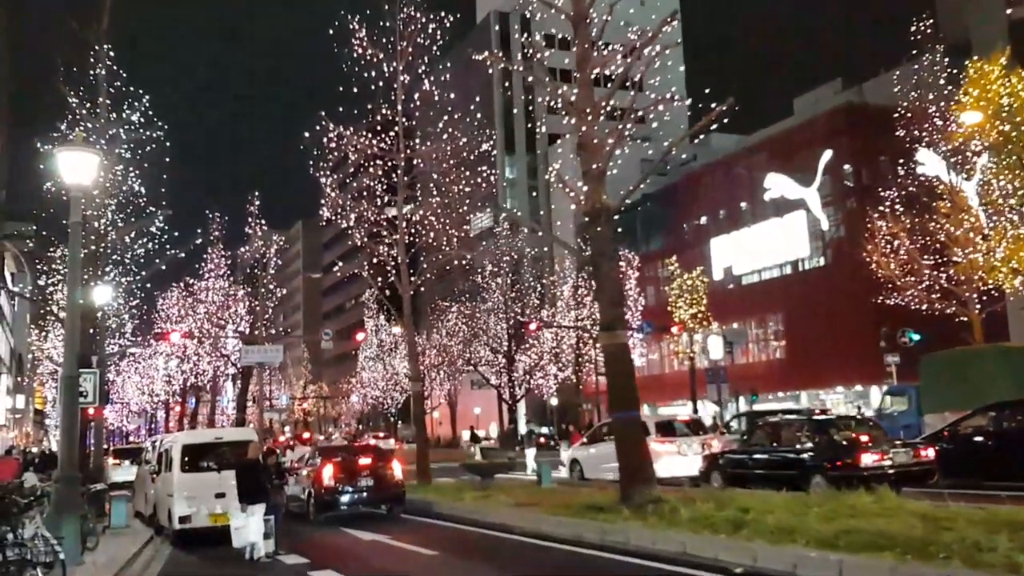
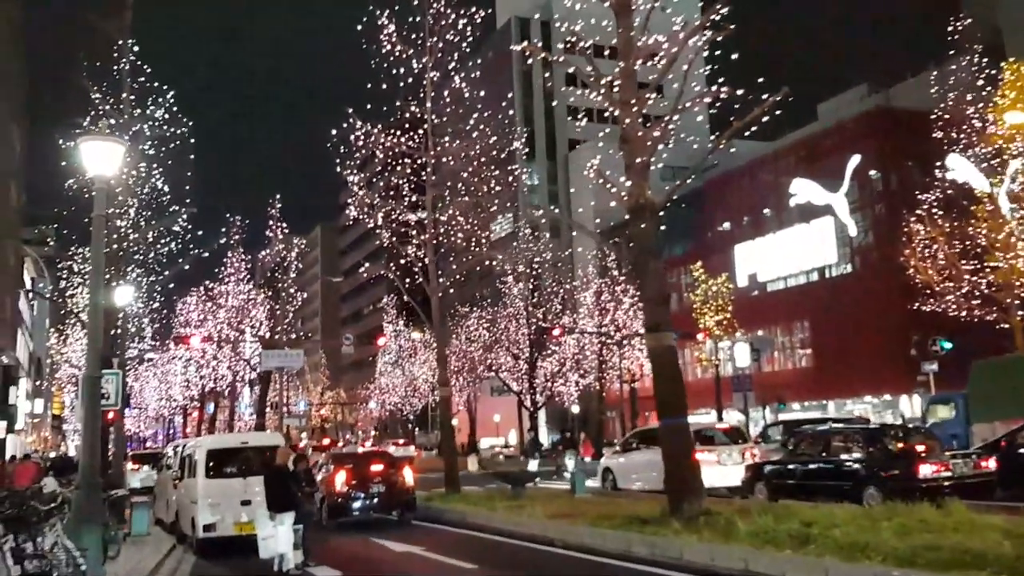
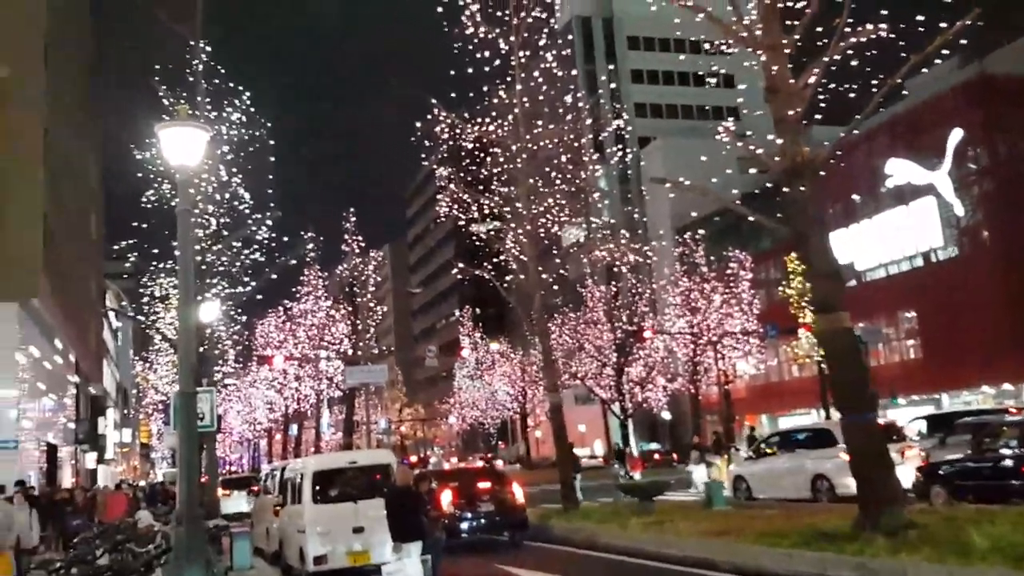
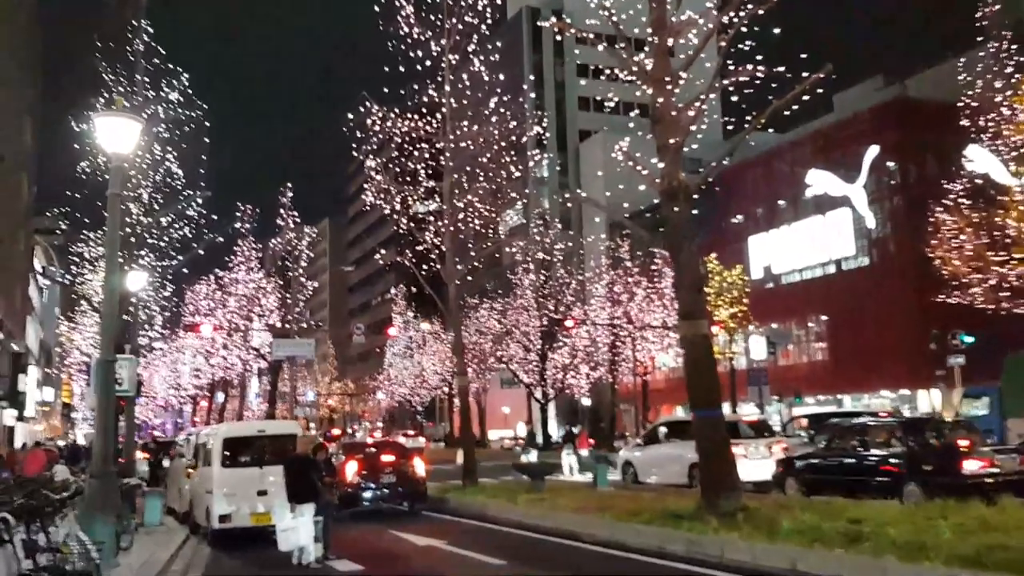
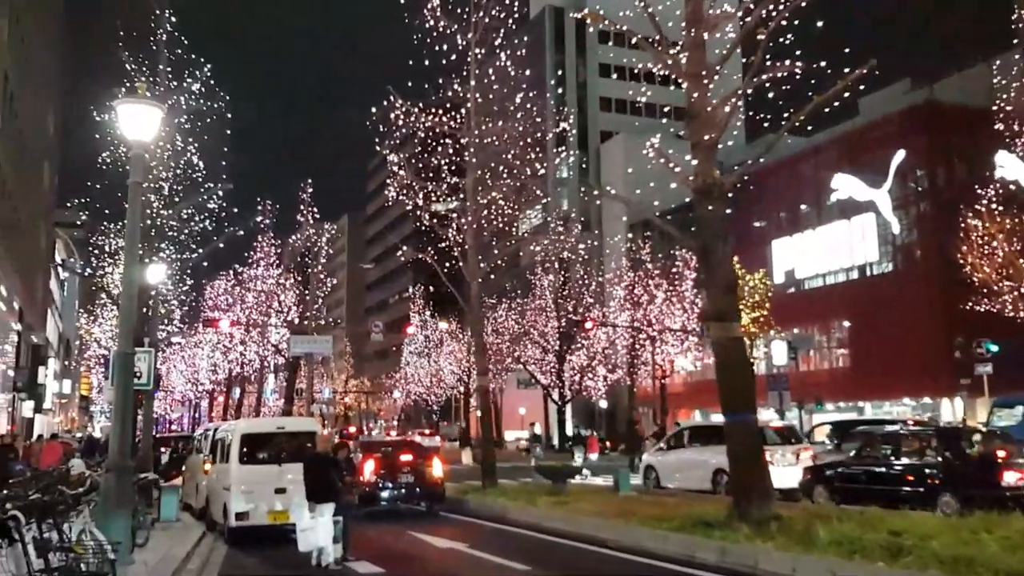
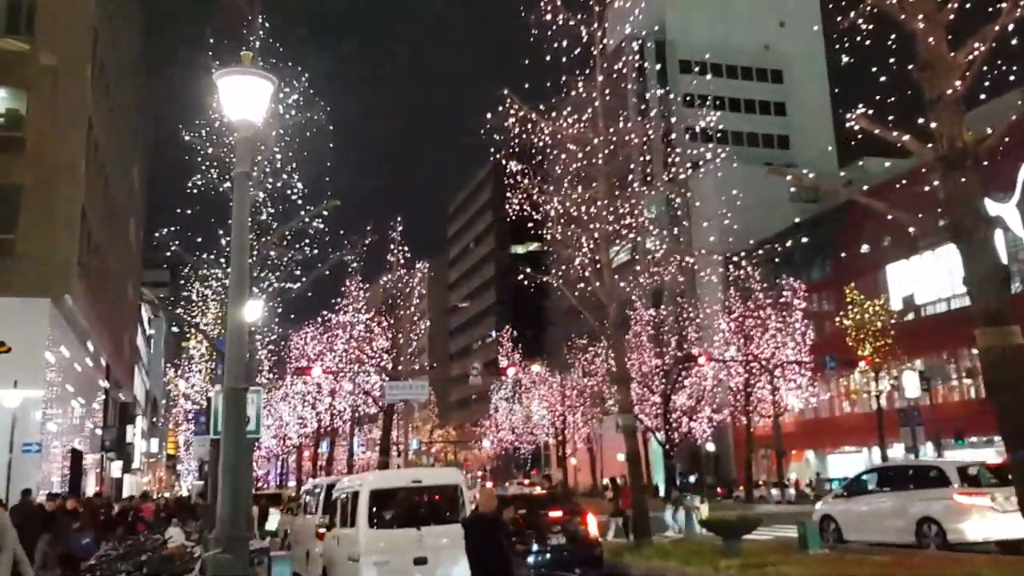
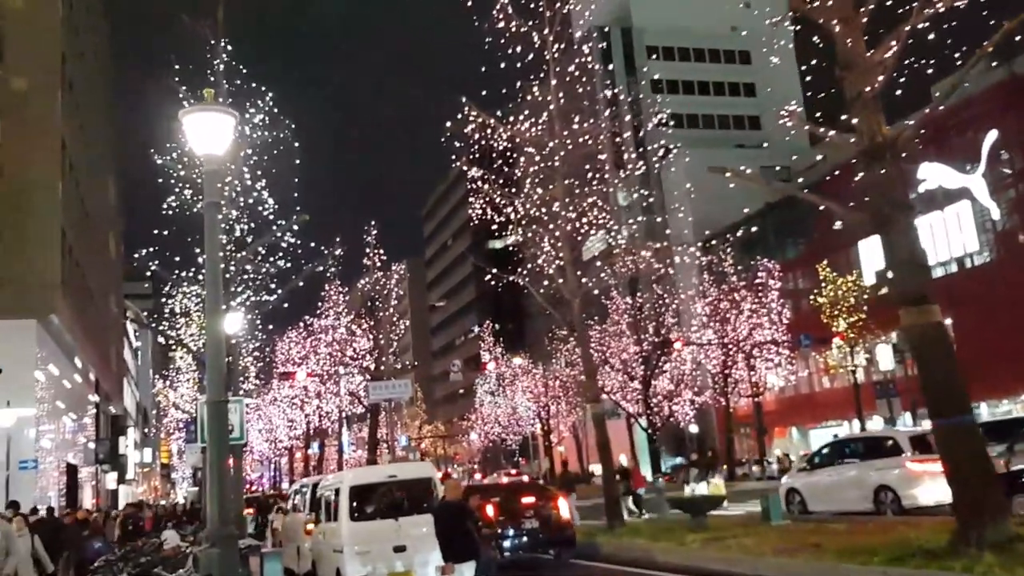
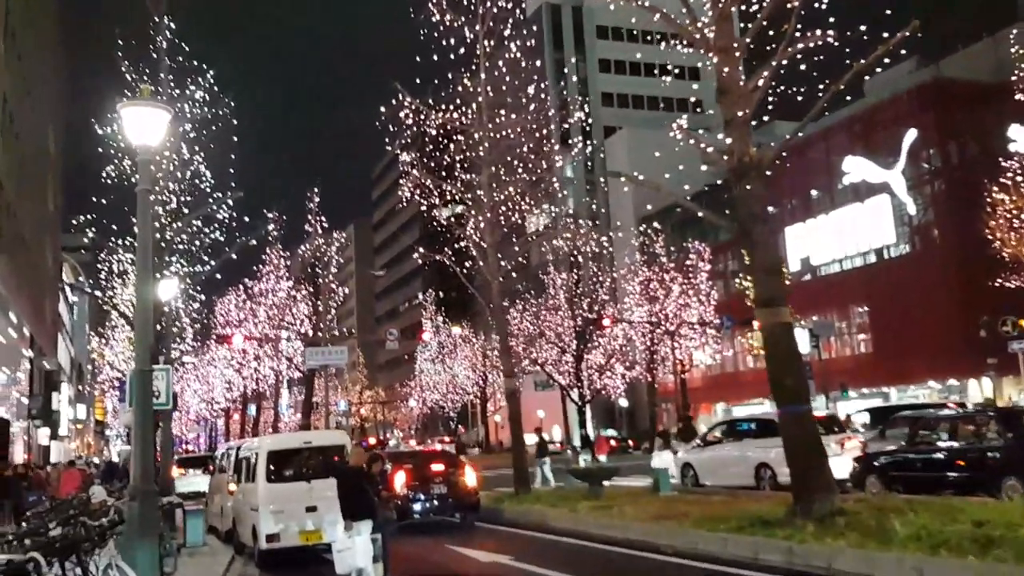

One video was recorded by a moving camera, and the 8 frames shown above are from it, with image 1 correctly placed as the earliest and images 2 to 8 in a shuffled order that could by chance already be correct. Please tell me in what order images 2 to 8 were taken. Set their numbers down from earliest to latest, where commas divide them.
2, 4, 5, 8, 3, 7, 6
